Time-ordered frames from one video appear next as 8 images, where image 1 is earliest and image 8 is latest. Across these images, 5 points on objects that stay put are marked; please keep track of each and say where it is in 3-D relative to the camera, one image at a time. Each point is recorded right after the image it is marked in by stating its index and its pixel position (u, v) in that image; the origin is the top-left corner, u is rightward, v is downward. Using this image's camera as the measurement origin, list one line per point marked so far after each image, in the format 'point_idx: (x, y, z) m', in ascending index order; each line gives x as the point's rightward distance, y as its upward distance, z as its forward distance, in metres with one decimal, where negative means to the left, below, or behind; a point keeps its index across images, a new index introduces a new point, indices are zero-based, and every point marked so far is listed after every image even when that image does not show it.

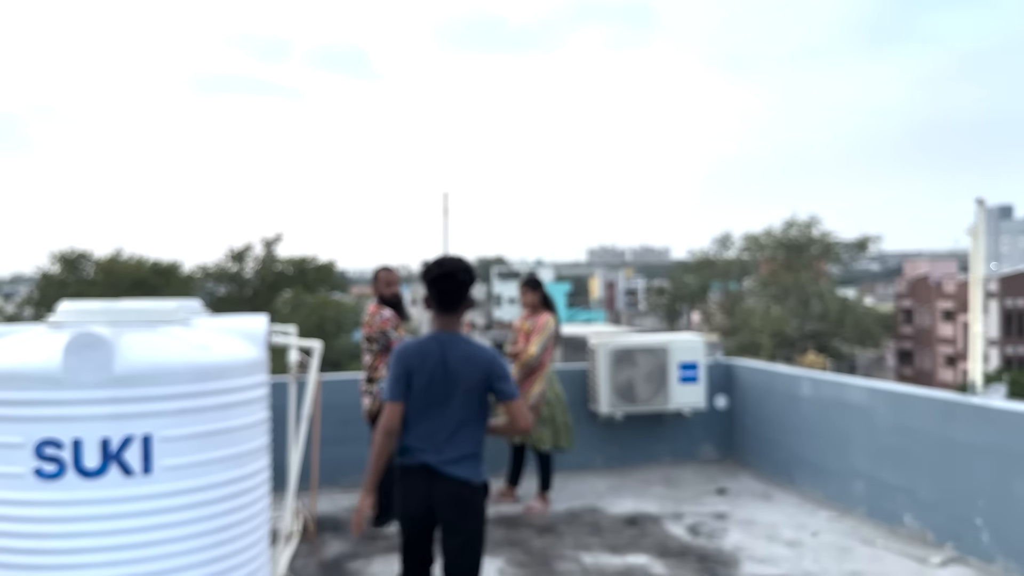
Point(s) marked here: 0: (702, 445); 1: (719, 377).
0: (+1.3, -1.1, +6.3) m
1: (+1.5, -0.6, +6.3) m
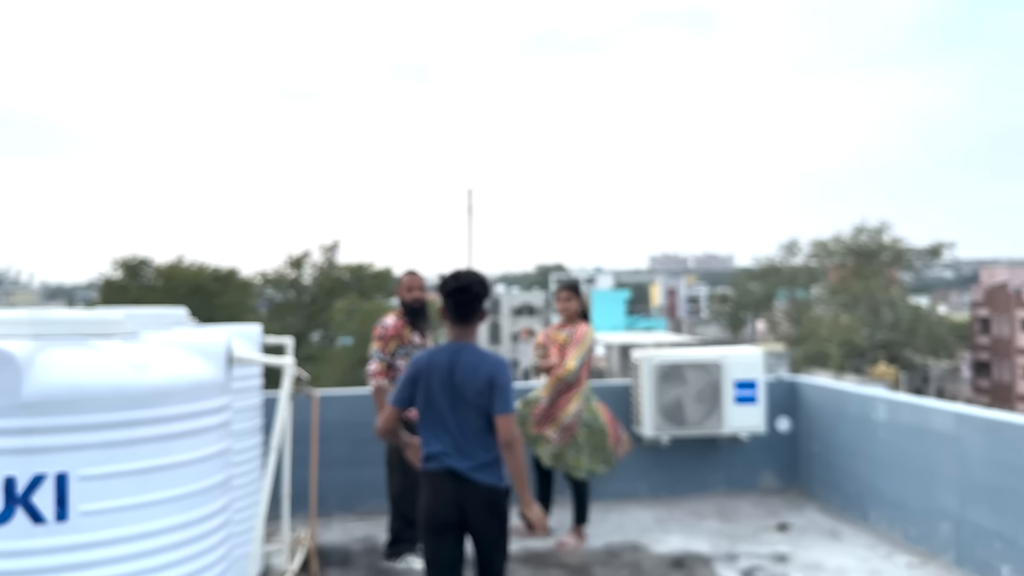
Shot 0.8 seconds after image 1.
0: (+1.6, -1.1, +5.6) m
1: (+1.7, -0.7, +5.6) m
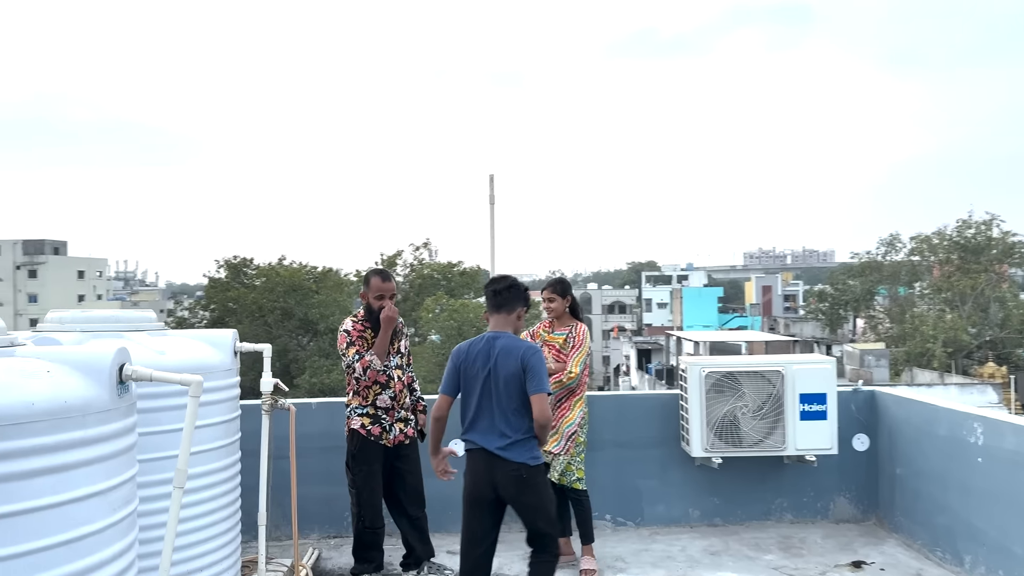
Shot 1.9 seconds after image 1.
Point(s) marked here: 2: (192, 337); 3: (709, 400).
0: (+1.7, -1.1, +4.8) m
1: (+1.9, -0.7, +4.9) m
2: (-1.2, -0.2, +3.4) m
3: (+1.0, -0.6, +4.4) m
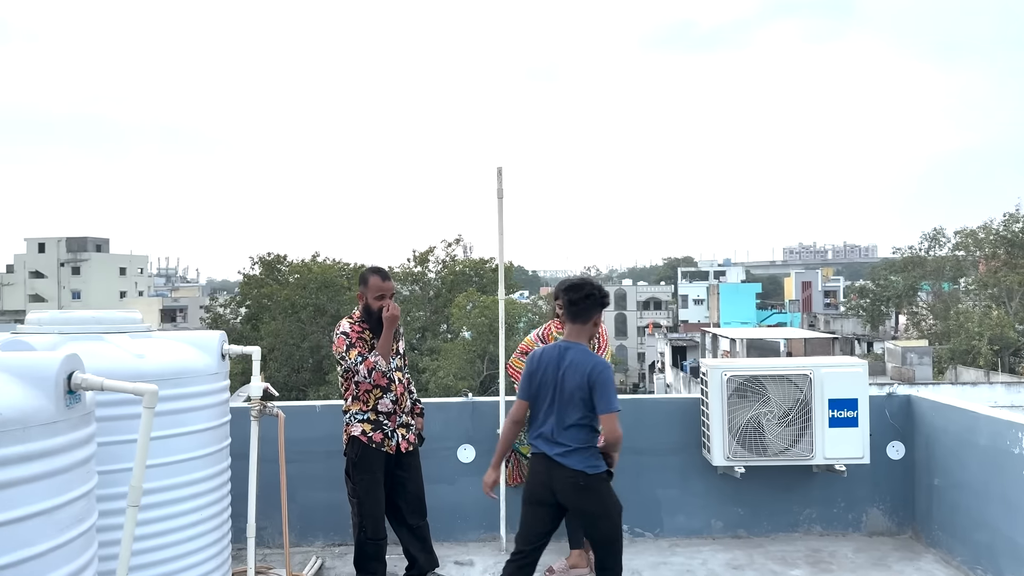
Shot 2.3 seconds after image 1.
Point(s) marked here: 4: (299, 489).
0: (+1.8, -1.1, +4.5) m
1: (+2.0, -0.7, +4.6) m
2: (-1.2, -0.2, +3.2) m
3: (+1.0, -0.5, +4.2) m
4: (-1.1, -1.0, +4.5) m
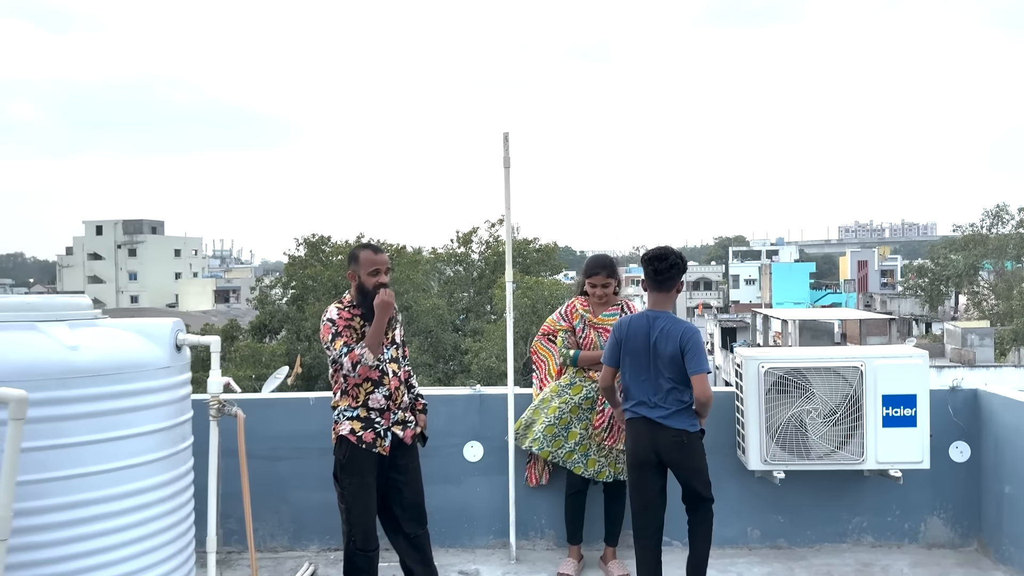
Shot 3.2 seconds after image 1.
0: (+1.9, -1.0, +4.0) m
1: (+2.0, -0.6, +4.0) m
2: (-1.2, -0.1, +2.8) m
3: (+1.1, -0.5, +3.7) m
4: (-1.0, -0.9, +4.2) m
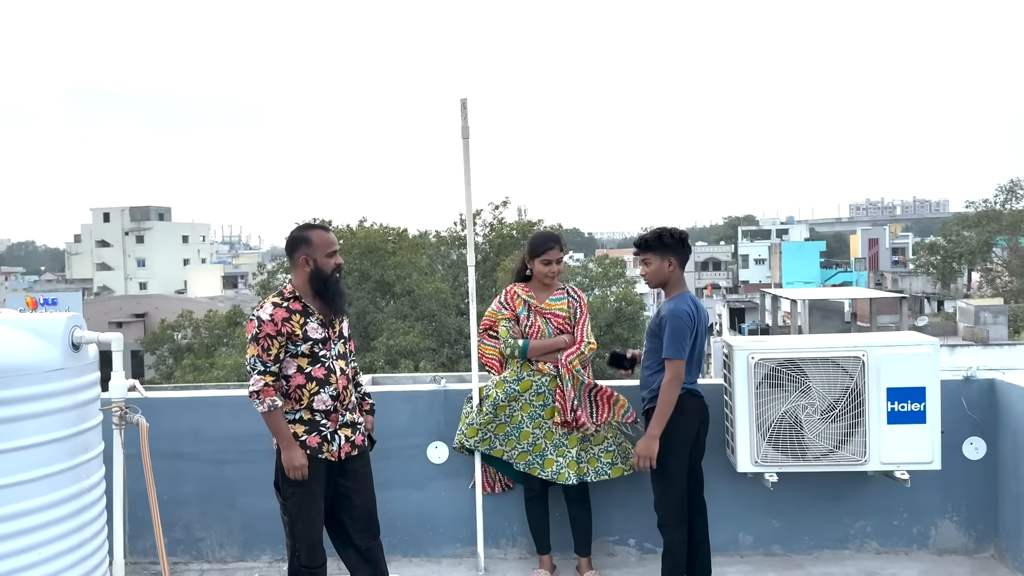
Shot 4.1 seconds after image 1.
0: (+1.7, -0.9, +3.6) m
1: (+1.9, -0.5, +3.6) m
2: (-1.4, -0.1, +2.5) m
3: (+0.9, -0.4, +3.3) m
4: (-1.2, -0.9, +3.8) m
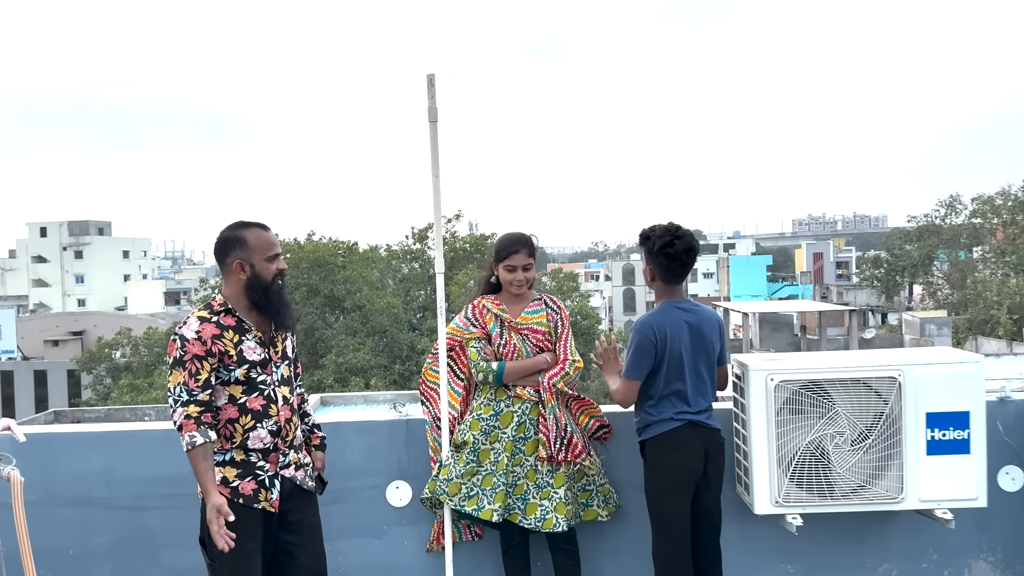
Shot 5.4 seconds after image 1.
0: (+1.6, -1.0, +3.2) m
1: (+1.8, -0.5, +3.2) m
2: (-1.4, -0.1, +1.8) m
3: (+0.8, -0.4, +2.8) m
4: (-1.3, -0.9, +3.2) m
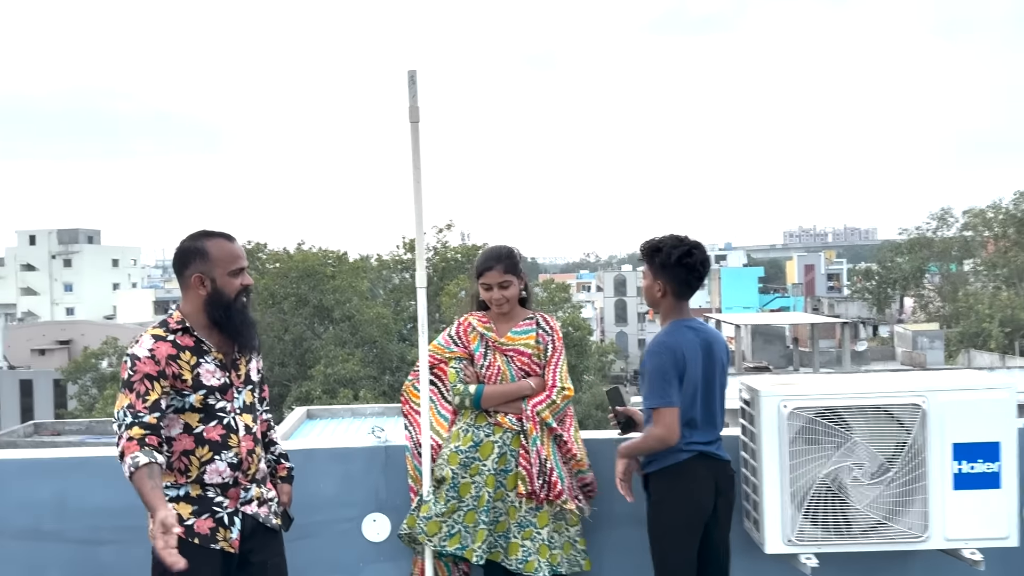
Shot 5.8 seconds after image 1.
0: (+1.6, -1.0, +2.9) m
1: (+1.8, -0.6, +3.0) m
2: (-1.4, -0.2, +1.6) m
3: (+0.8, -0.5, +2.6) m
4: (-1.3, -1.0, +3.0) m
